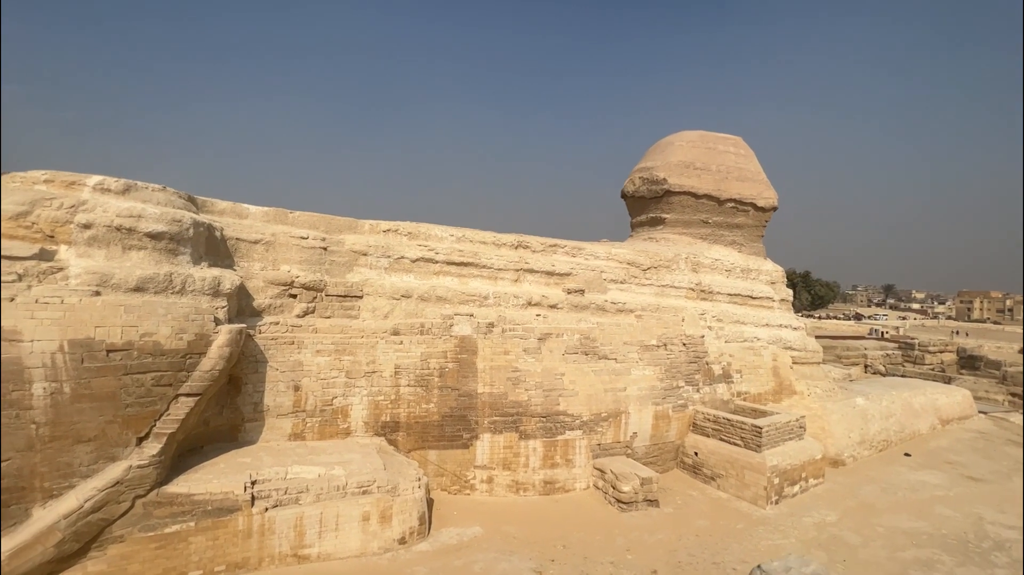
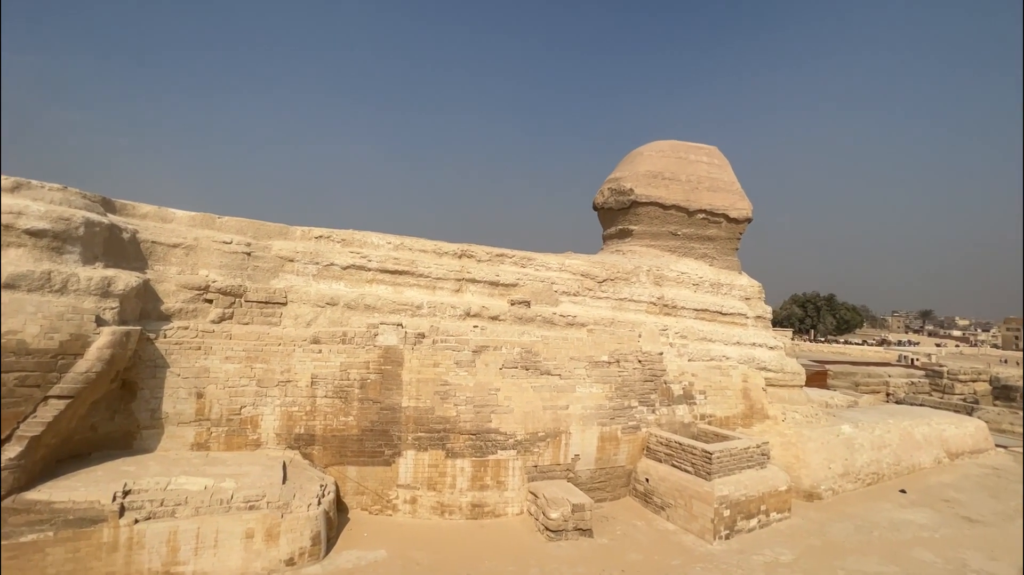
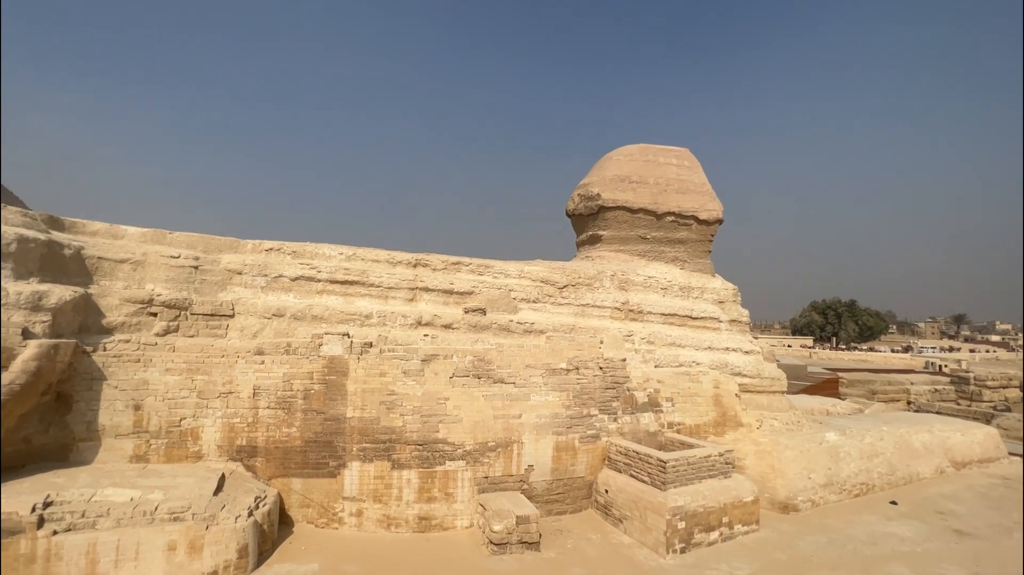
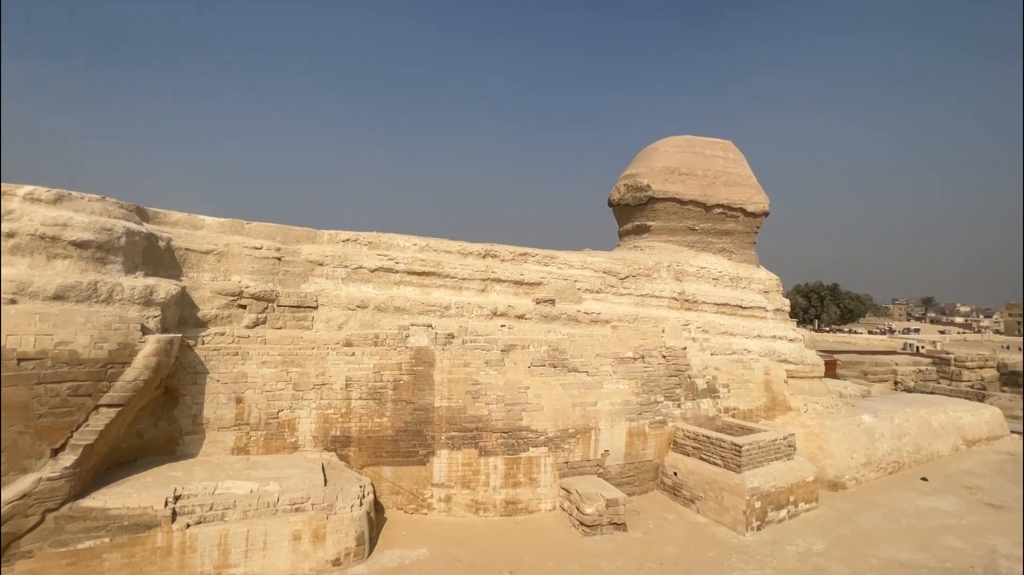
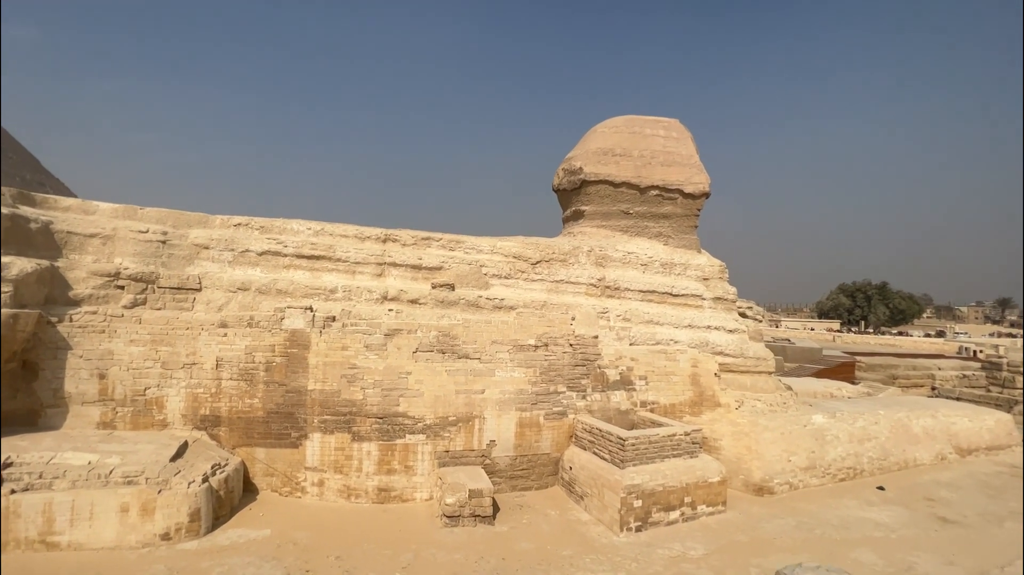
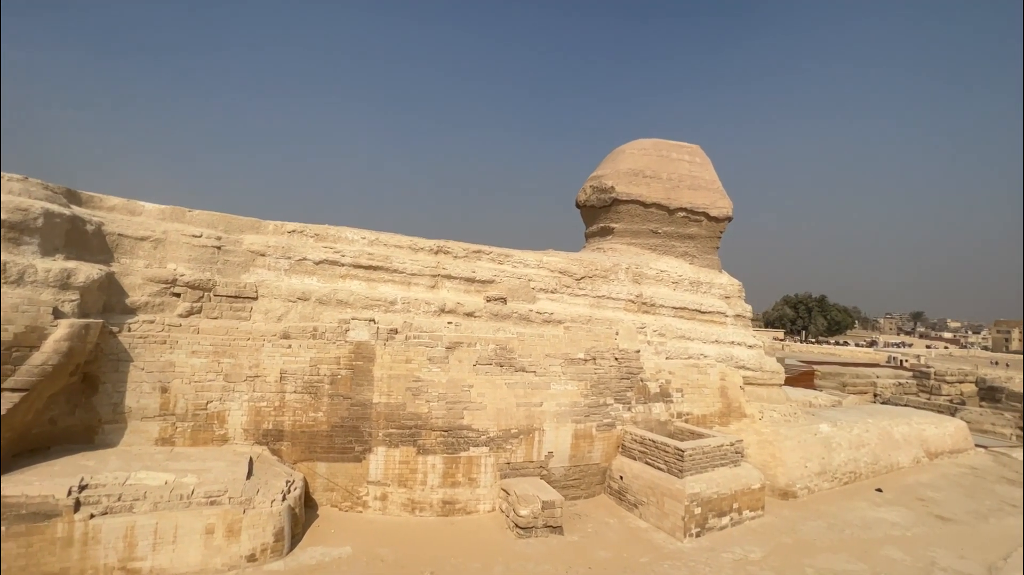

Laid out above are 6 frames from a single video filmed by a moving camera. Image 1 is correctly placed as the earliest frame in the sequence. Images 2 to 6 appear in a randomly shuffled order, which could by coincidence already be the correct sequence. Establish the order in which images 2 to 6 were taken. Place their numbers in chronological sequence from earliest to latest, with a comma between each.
4, 2, 6, 3, 5
